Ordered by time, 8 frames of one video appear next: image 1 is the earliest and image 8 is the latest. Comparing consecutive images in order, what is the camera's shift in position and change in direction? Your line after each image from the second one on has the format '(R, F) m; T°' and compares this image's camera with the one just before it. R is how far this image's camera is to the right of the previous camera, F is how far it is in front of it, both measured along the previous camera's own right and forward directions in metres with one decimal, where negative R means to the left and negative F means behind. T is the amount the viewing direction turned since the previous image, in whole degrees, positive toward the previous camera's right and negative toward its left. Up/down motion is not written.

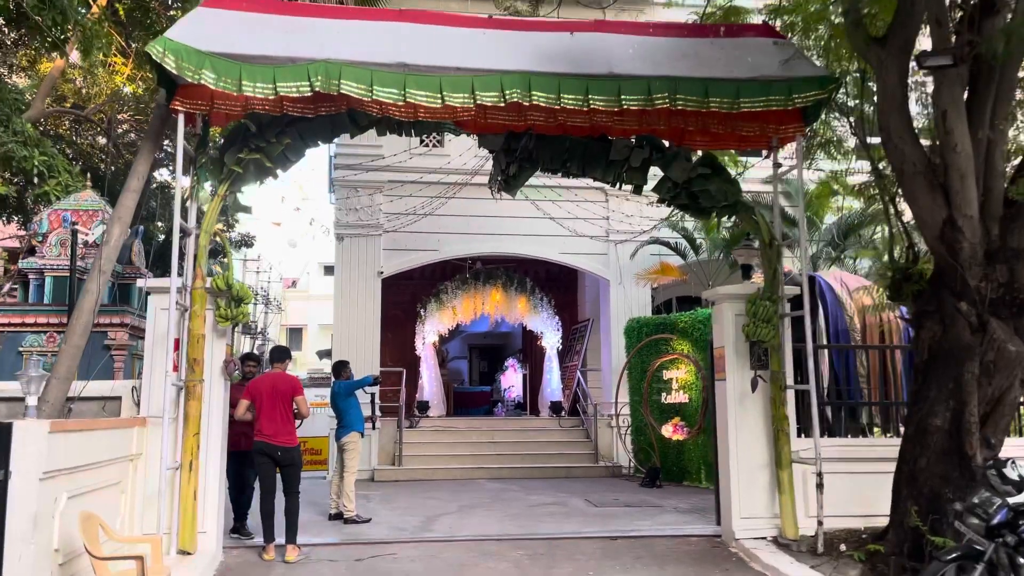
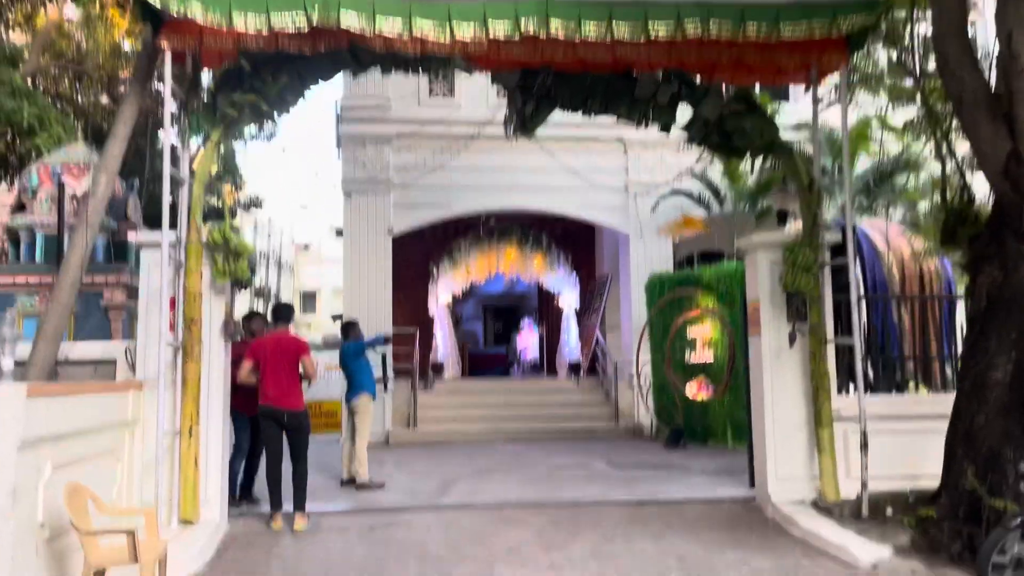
(0.0, +0.5) m; -1°
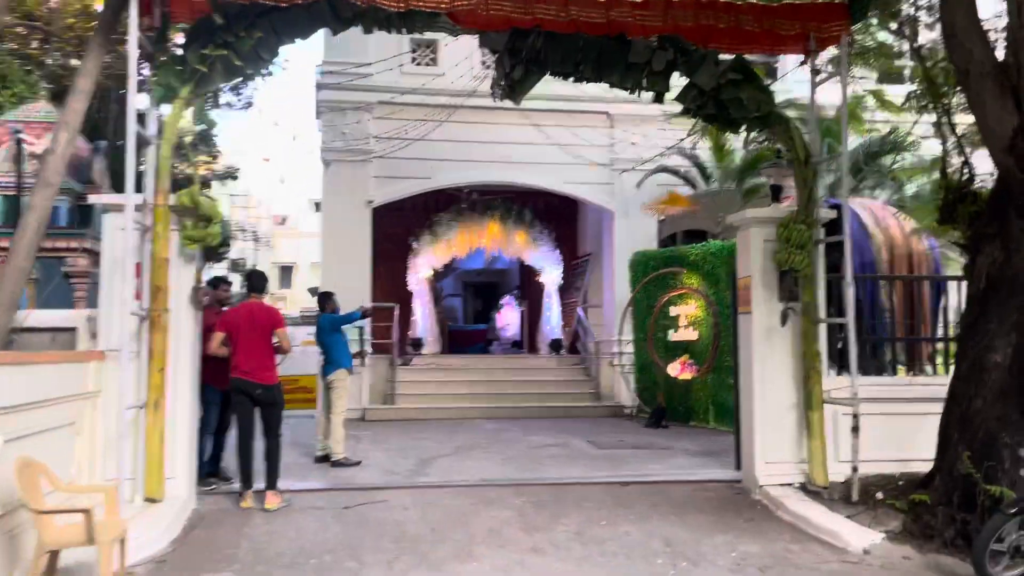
(0.0, +0.3) m; +2°
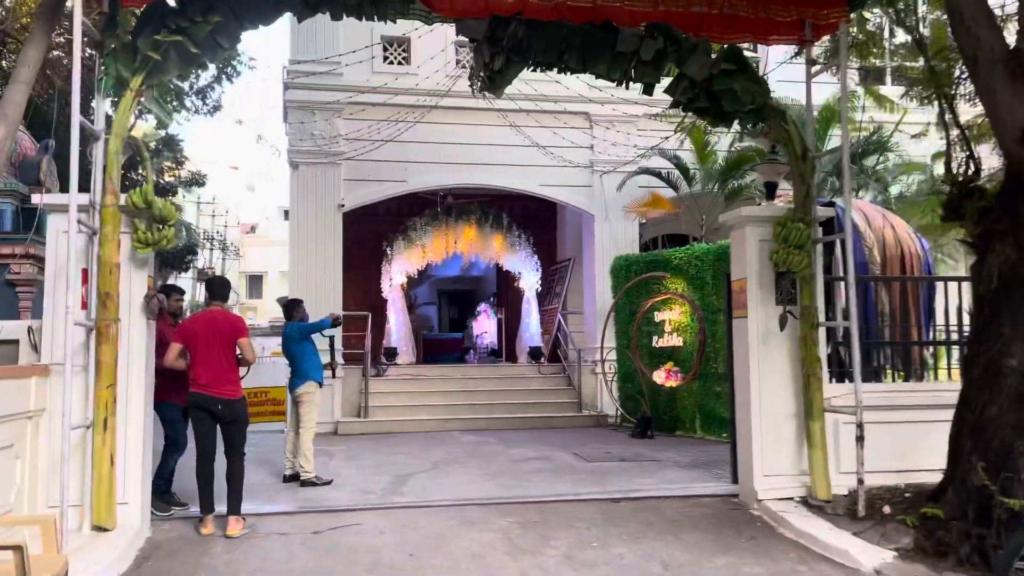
(-0.1, +0.4) m; +2°
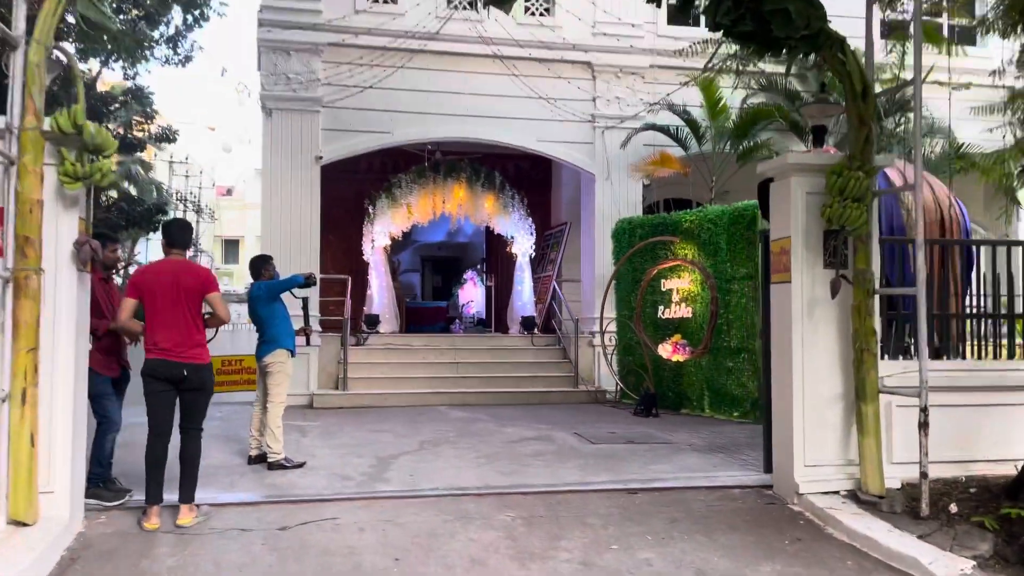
(-0.2, +0.9) m; +1°
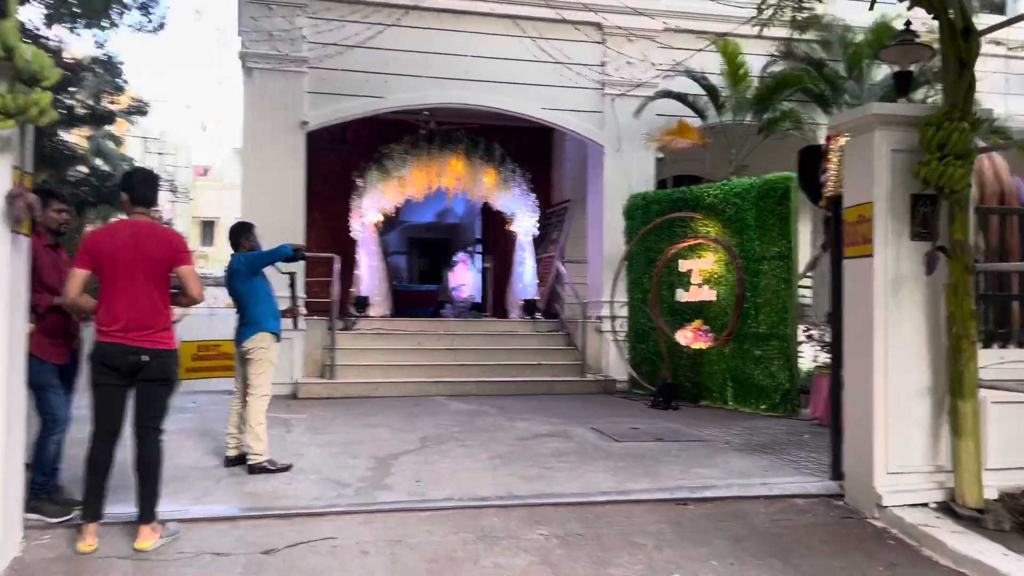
(-0.3, +0.9) m; +1°
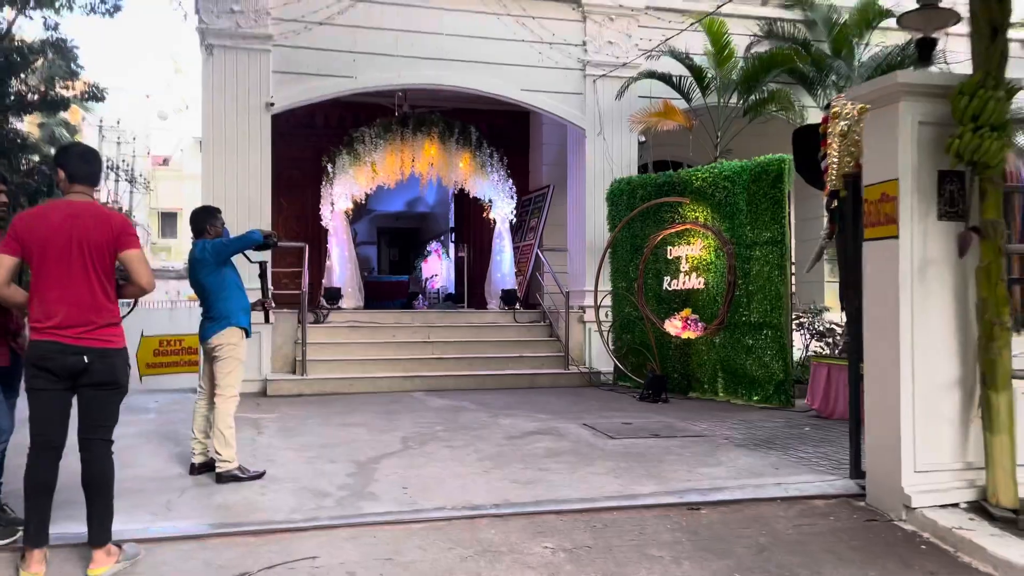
(-0.2, +0.4) m; +2°
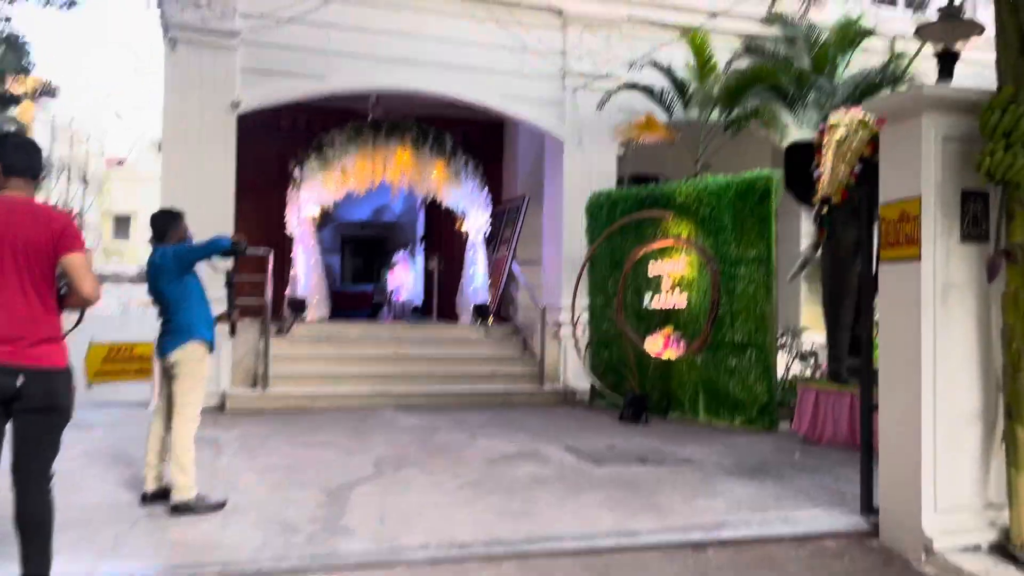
(-0.2, +0.4) m; +3°
